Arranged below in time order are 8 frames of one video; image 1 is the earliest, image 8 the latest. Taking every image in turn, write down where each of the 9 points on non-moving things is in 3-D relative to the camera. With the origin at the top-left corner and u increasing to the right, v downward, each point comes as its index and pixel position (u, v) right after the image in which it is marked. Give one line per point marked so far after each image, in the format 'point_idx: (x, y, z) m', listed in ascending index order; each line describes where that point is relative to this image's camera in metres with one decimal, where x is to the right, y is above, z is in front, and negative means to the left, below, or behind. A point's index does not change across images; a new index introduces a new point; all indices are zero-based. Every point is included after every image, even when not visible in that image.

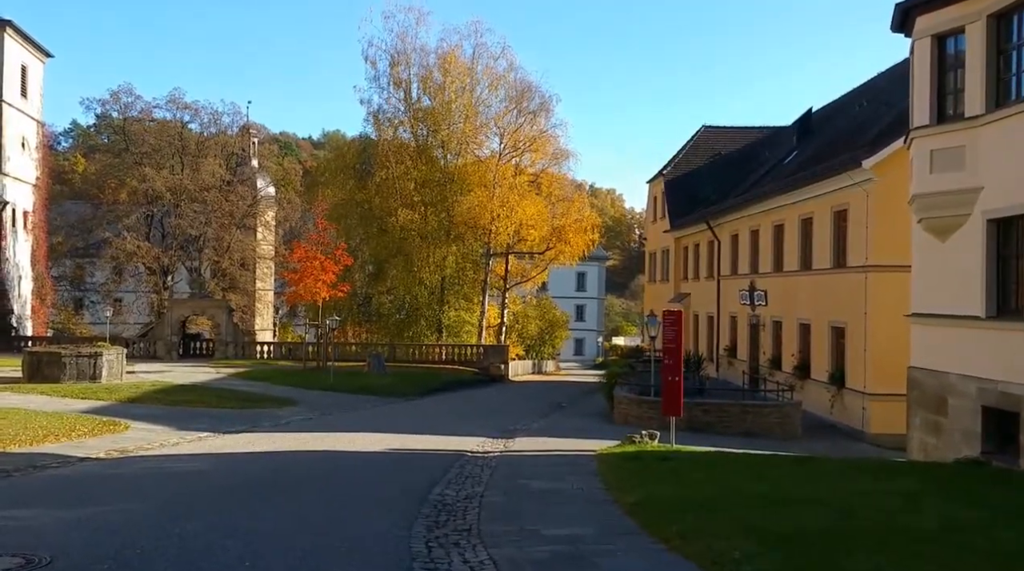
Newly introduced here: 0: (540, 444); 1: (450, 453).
0: (+0.5, -2.9, +19.5) m
1: (-1.0, -2.8, +18.0) m
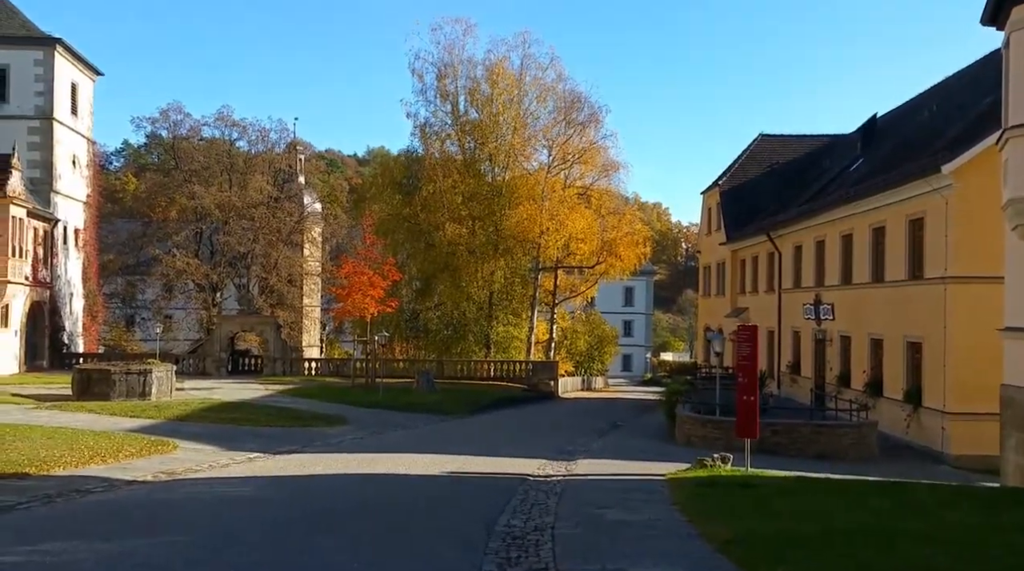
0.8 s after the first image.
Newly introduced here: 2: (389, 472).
0: (+1.6, -3.1, +18.5) m
1: (0.0, -3.0, +17.0) m
2: (-2.0, -3.1, +18.1) m
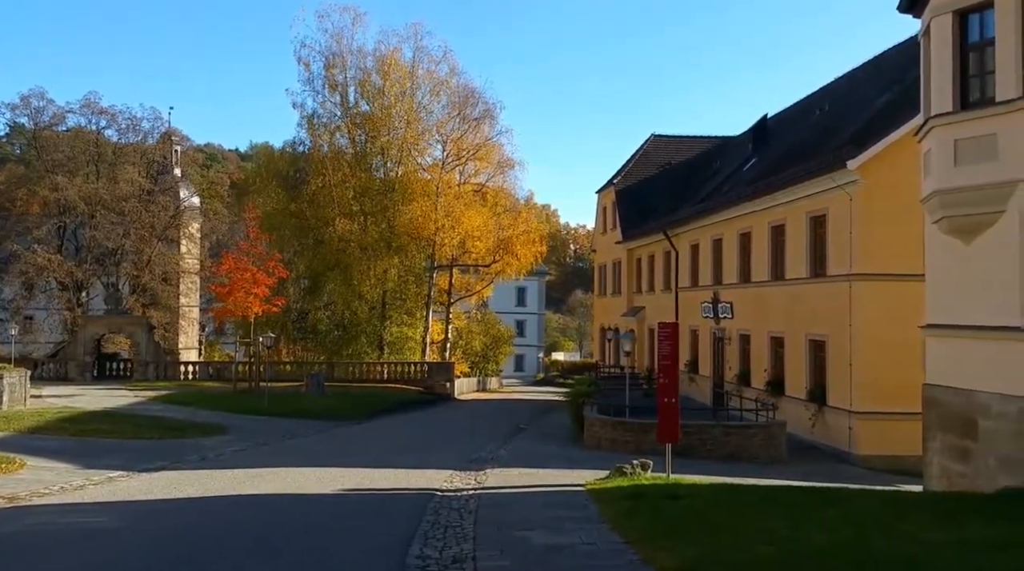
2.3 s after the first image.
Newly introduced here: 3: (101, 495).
0: (+0.1, -3.1, +17.2) m
1: (-1.3, -3.0, +15.6) m
2: (-3.5, -3.1, +16.4) m
3: (-5.9, -3.1, +16.2) m
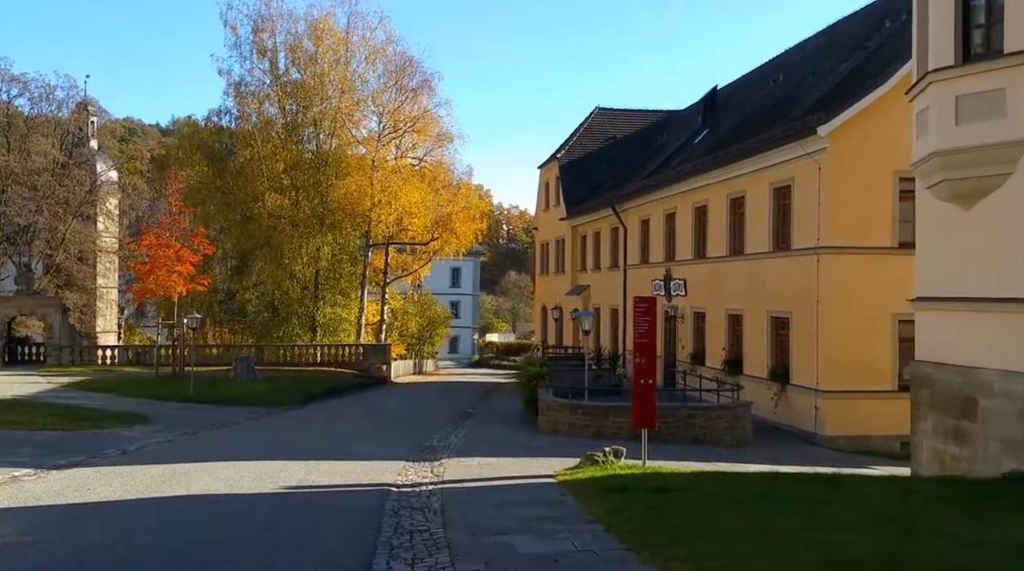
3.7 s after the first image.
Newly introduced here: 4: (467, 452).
0: (-0.5, -2.7, +15.7) m
1: (-1.8, -2.6, +14.0) m
2: (-4.0, -2.7, +14.7) m
3: (-6.4, -2.8, +14.3) m
4: (-0.8, -2.8, +18.3) m
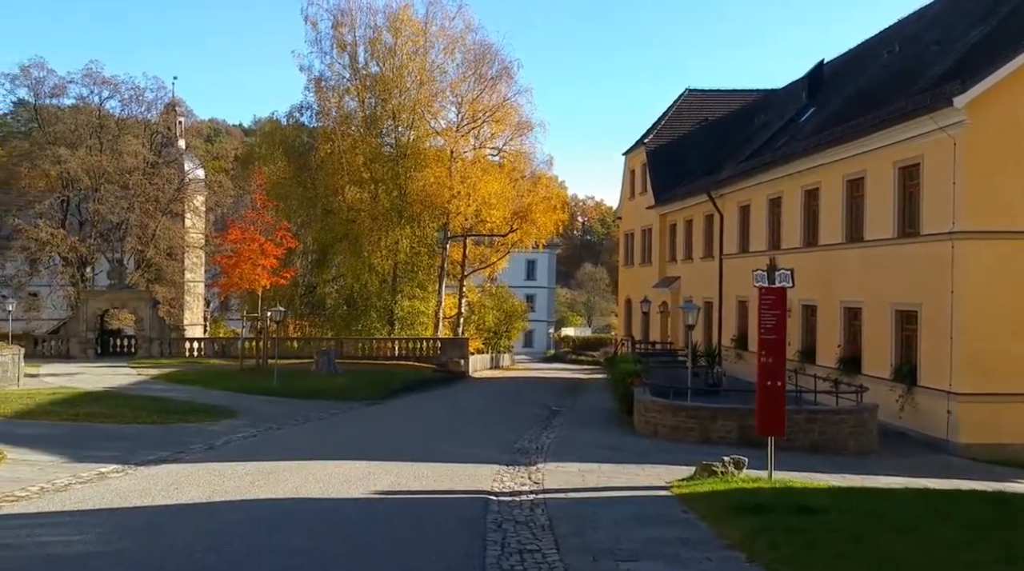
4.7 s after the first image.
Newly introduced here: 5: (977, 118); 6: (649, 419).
0: (+0.9, -2.5, +14.1) m
1: (-0.5, -2.4, +12.5) m
2: (-2.7, -2.5, +13.3) m
3: (-5.1, -2.6, +13.1) m
4: (+0.8, -2.6, +16.8) m
5: (+8.2, +2.9, +19.3) m
6: (+2.5, -2.4, +19.8) m
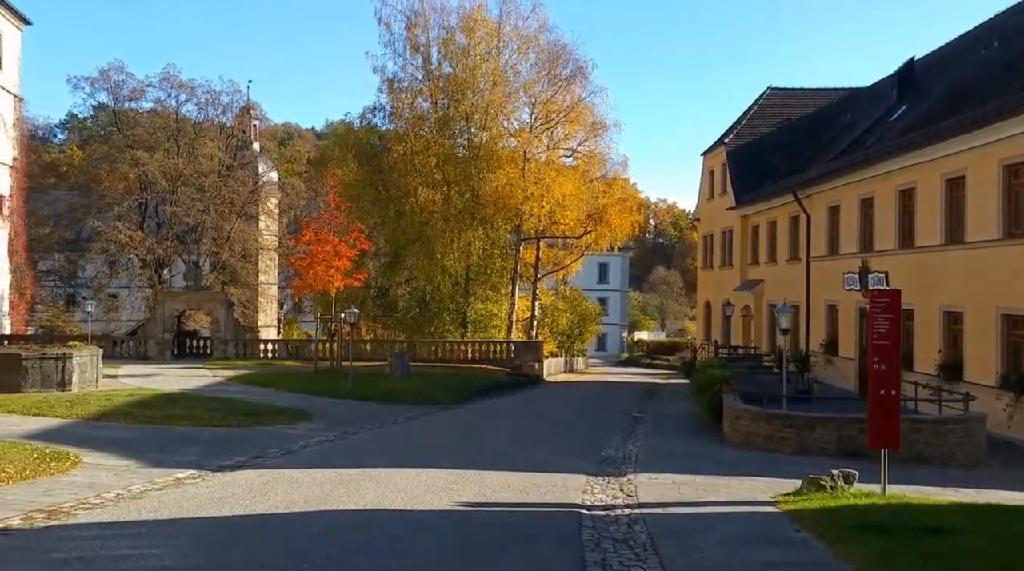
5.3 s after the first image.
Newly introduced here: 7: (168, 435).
0: (+2.0, -2.5, +13.2) m
1: (+0.5, -2.4, +11.7) m
2: (-1.6, -2.5, +12.7) m
3: (-4.0, -2.6, +12.6) m
4: (+2.0, -2.7, +15.9) m
5: (+9.6, +2.9, +18.0) m
6: (+4.0, -2.5, +18.9) m
7: (-6.3, -2.7, +19.9) m
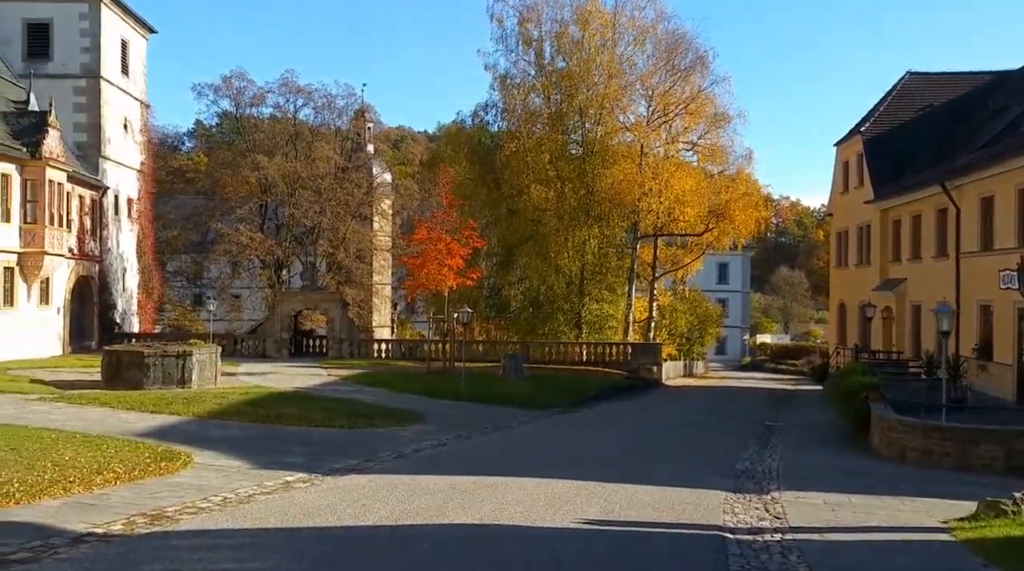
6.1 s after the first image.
0: (+3.5, -2.5, +11.8) m
1: (+1.8, -2.4, +10.4) m
2: (-0.2, -2.5, +11.6) m
3: (-2.6, -2.5, +11.8) m
4: (+3.8, -2.6, +14.5) m
5: (+11.6, +2.9, +15.8) m
6: (+6.0, -2.4, +17.2) m
7: (-4.1, -2.6, +19.3) m
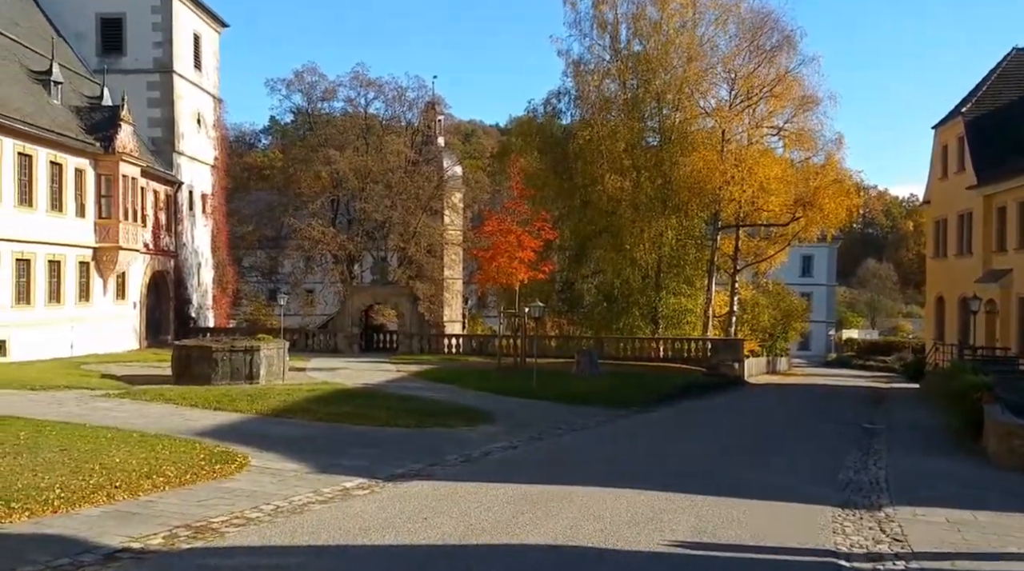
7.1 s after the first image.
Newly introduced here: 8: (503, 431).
0: (+4.2, -2.4, +10.3) m
1: (+2.5, -2.3, +9.0) m
2: (+0.6, -2.3, +10.3) m
3: (-1.9, -2.4, +10.7) m
4: (+4.7, -2.5, +12.9) m
5: (+12.5, +3.1, +13.7) m
6: (+7.1, -2.3, +15.5) m
7: (-2.8, -2.5, +18.2) m
8: (-0.2, -2.6, +19.7) m
